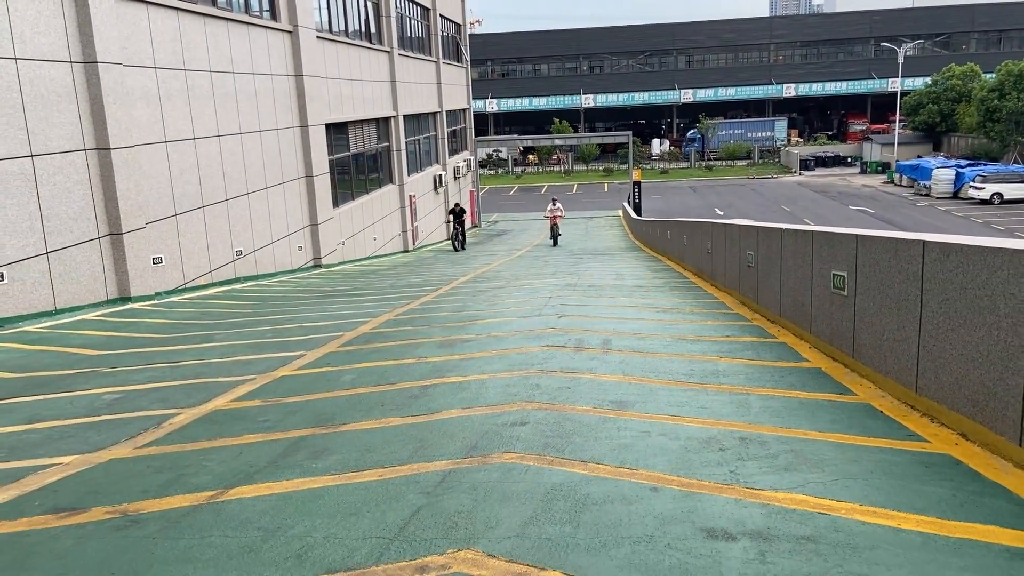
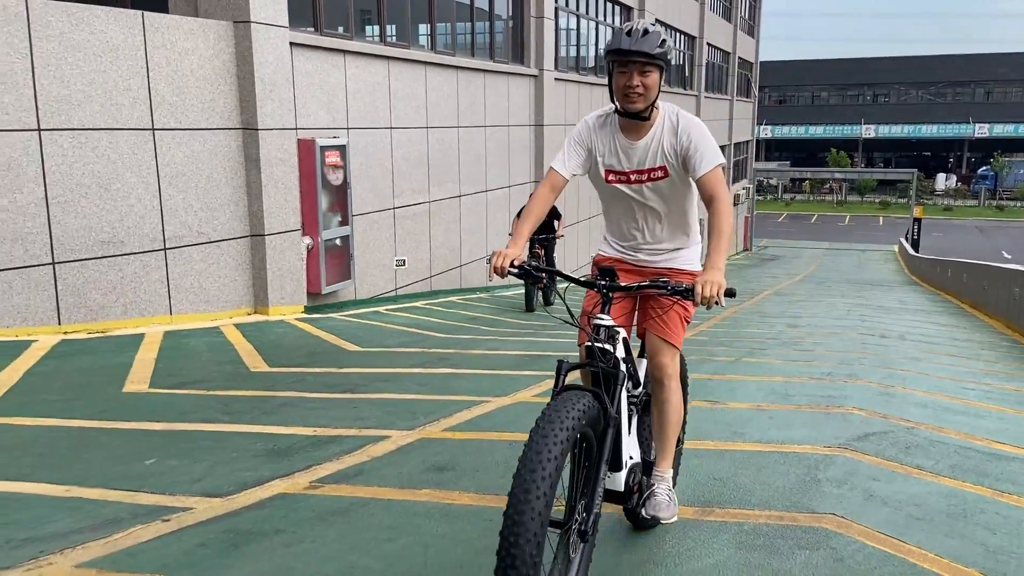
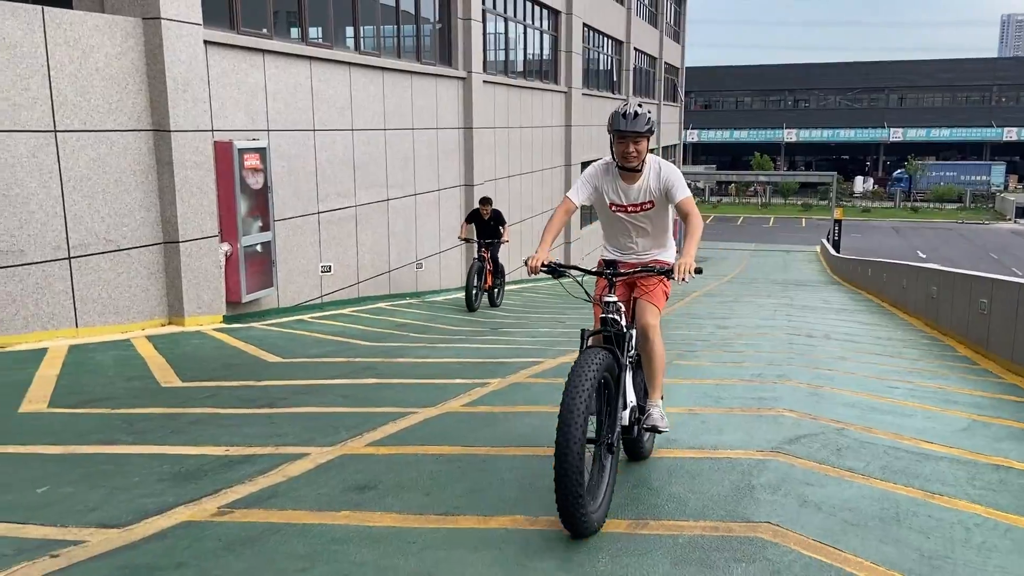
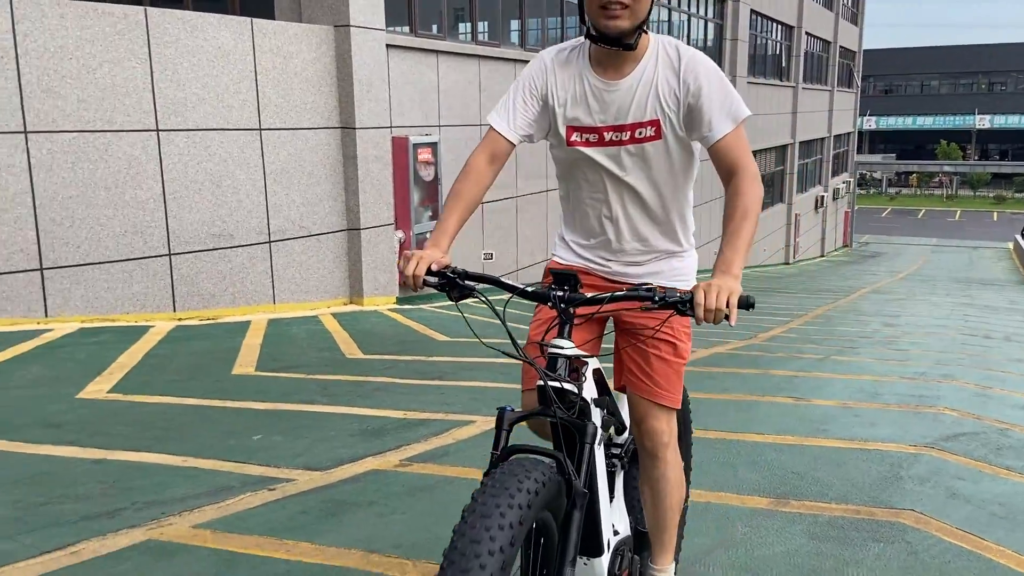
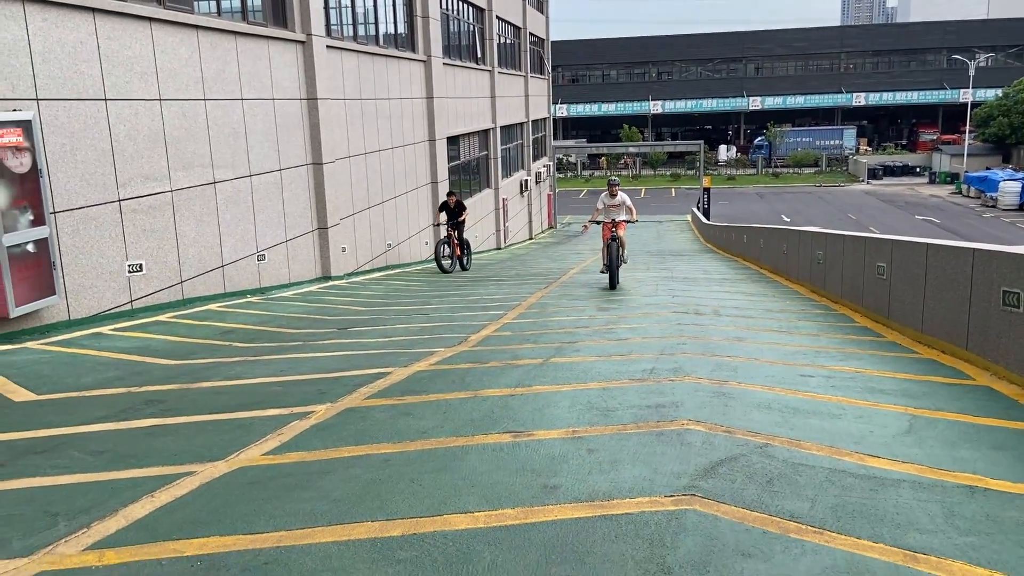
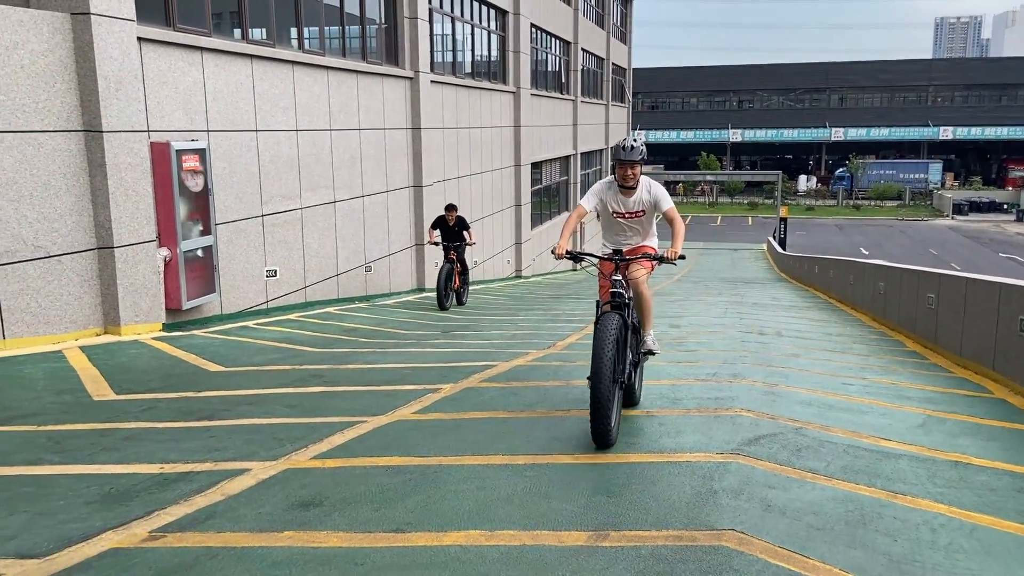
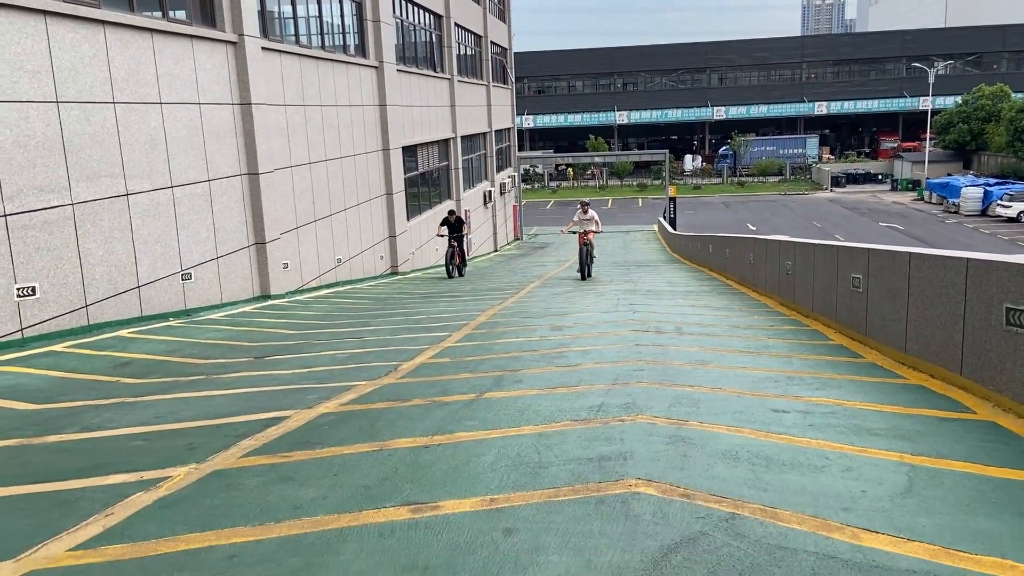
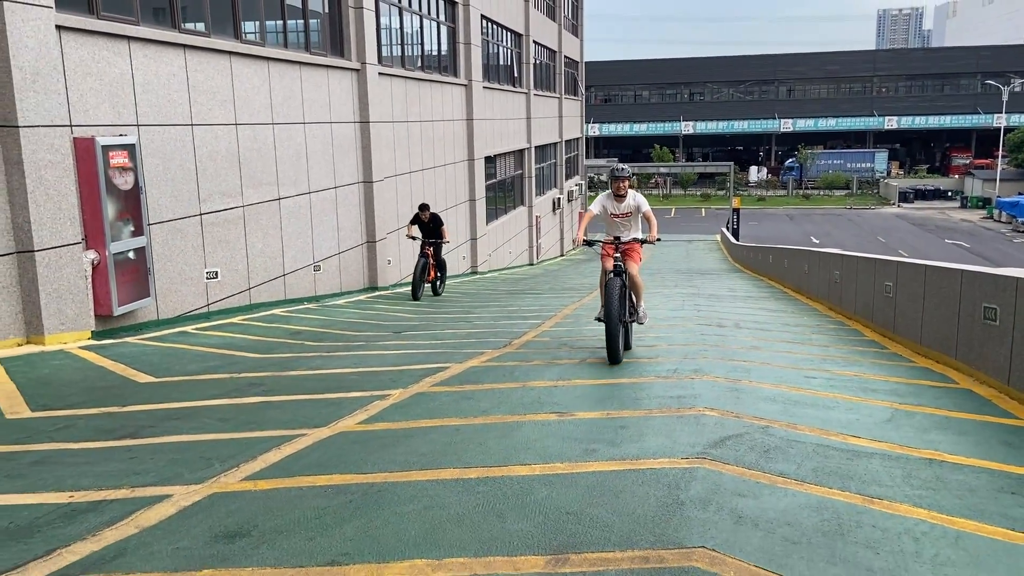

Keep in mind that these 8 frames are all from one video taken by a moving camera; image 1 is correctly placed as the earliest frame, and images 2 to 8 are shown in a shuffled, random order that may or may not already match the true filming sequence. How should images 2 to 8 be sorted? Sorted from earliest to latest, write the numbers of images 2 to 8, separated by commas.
7, 5, 8, 6, 3, 2, 4
